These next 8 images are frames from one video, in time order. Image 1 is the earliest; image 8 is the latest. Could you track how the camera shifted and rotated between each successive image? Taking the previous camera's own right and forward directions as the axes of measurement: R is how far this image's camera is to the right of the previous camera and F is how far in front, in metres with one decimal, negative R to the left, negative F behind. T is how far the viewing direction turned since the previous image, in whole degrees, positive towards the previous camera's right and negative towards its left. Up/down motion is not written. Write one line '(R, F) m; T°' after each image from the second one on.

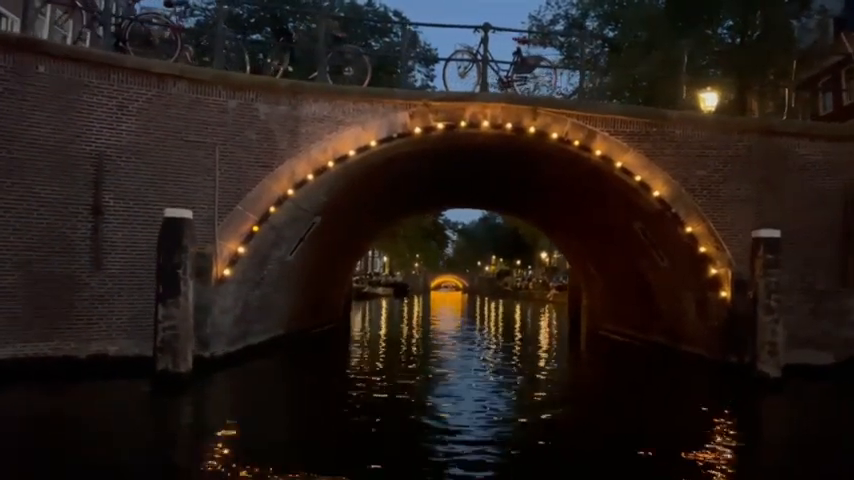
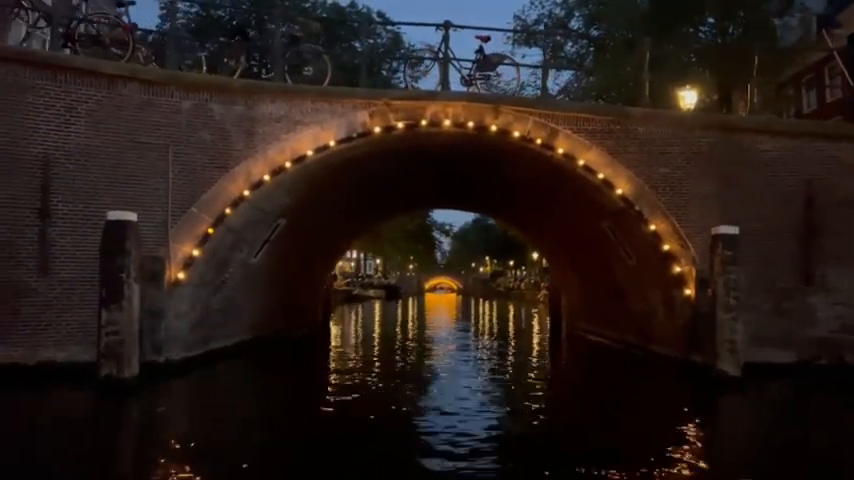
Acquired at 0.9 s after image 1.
(+0.7, +0.2) m; 0°
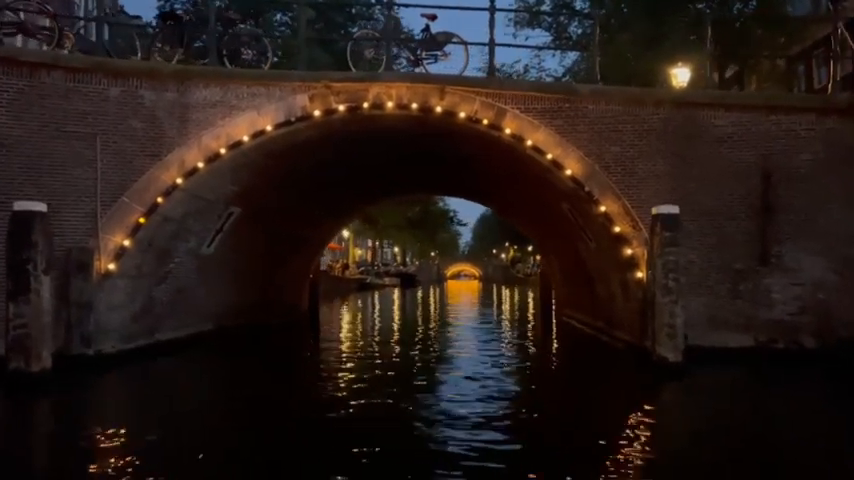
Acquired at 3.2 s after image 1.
(+1.7, +0.4) m; -2°
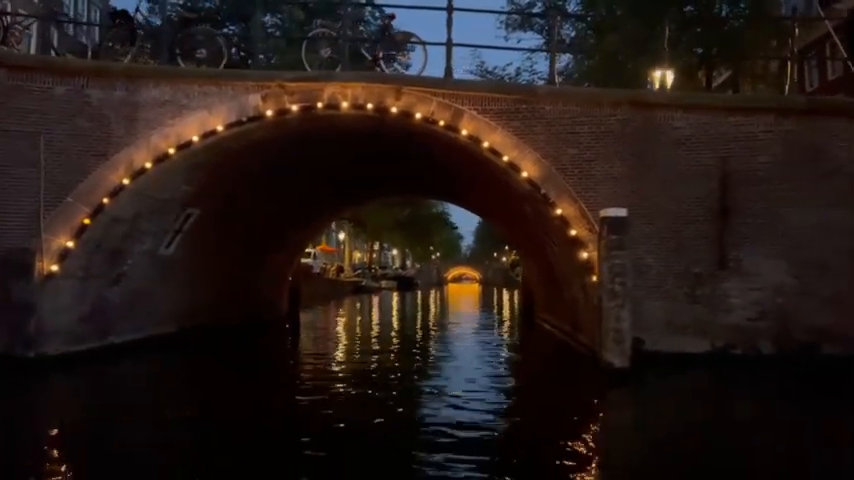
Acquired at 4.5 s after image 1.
(+1.0, +0.2) m; 0°
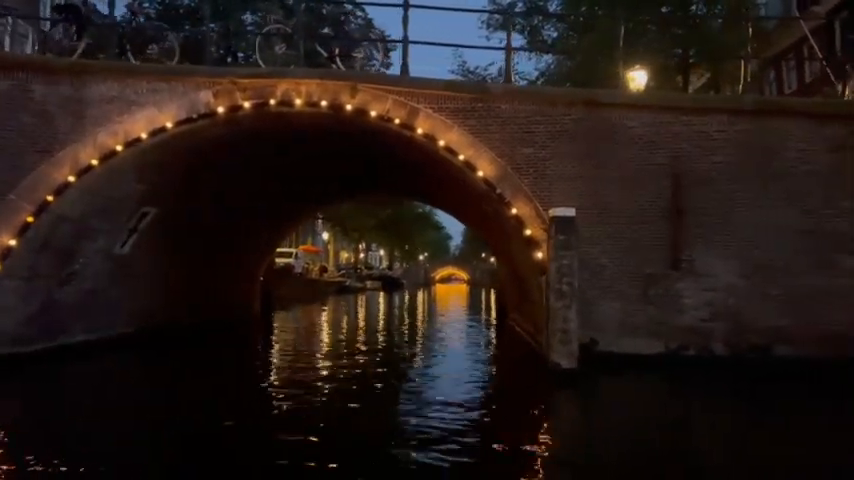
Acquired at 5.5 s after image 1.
(+0.7, +0.2) m; +1°
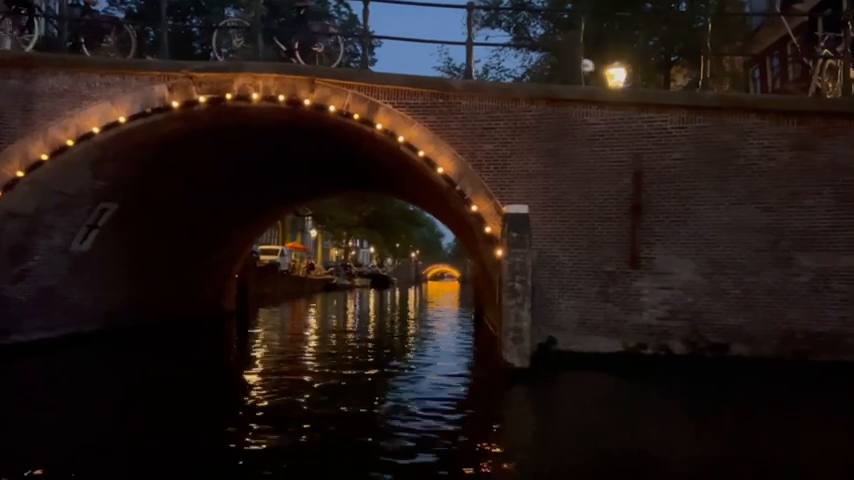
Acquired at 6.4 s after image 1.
(+0.7, +0.2) m; +1°
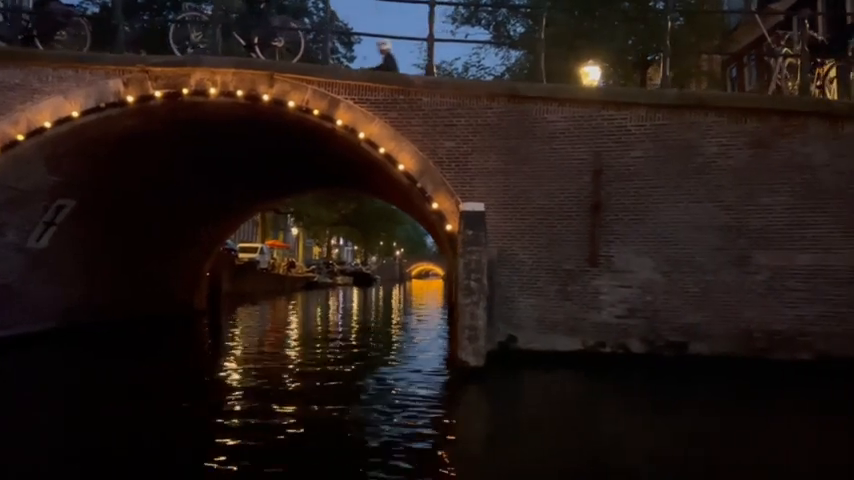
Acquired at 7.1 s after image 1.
(+0.5, +0.1) m; +1°
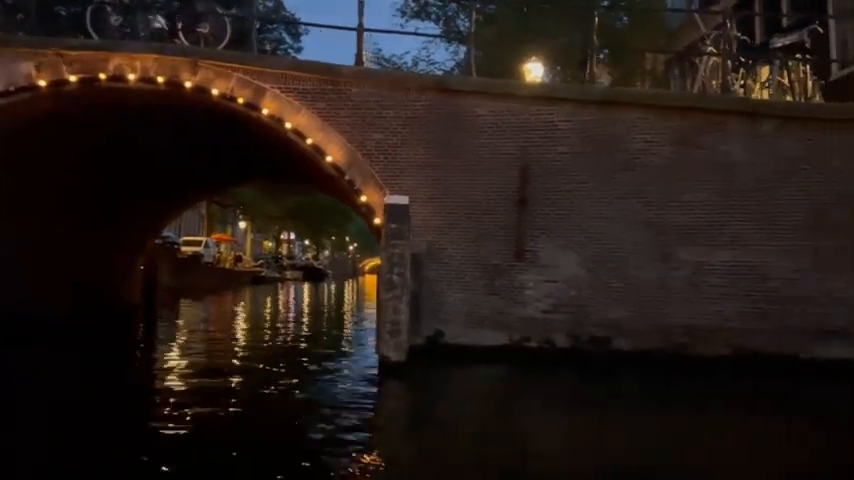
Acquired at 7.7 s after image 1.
(+0.5, +0.2) m; +4°
